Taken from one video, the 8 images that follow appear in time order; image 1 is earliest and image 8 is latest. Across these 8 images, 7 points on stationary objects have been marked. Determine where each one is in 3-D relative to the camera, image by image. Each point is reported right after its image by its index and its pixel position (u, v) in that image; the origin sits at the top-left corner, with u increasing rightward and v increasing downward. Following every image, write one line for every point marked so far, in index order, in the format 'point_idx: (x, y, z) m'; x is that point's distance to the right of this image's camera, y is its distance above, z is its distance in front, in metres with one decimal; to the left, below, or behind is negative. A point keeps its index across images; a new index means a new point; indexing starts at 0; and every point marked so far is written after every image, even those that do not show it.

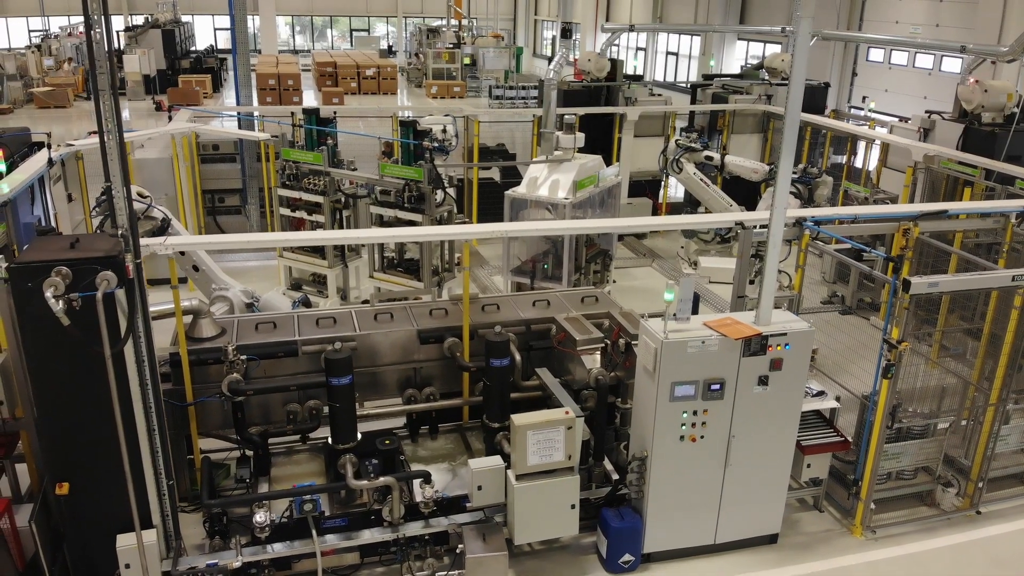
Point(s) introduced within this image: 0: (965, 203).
0: (+2.5, +0.5, +4.1) m
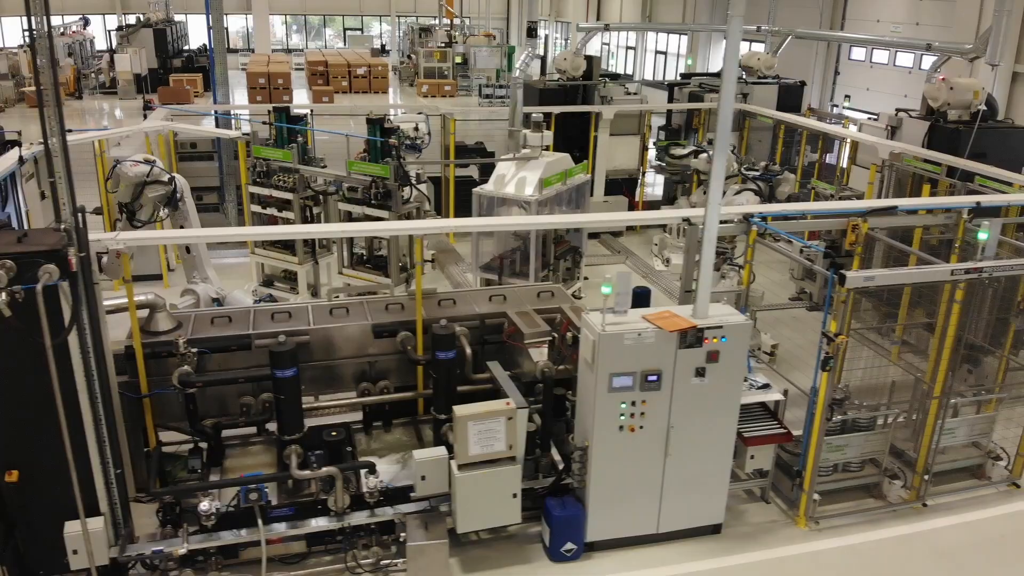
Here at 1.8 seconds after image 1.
0: (+2.2, +0.5, +4.2) m
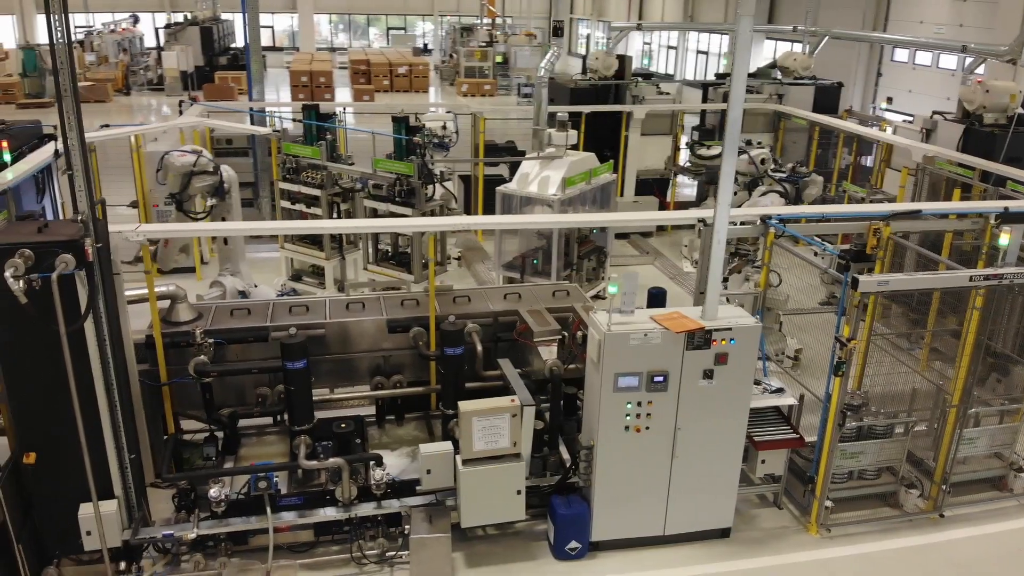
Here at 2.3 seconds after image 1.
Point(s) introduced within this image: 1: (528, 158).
0: (+2.3, +0.5, +4.1) m
1: (+0.1, +1.0, +6.0) m
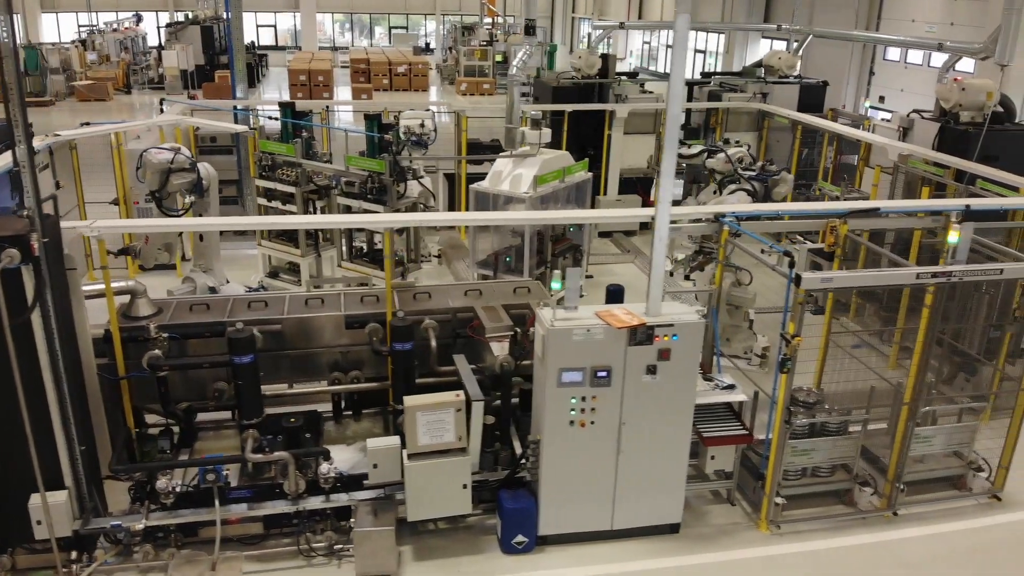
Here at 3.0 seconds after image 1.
0: (+2.1, +0.5, +4.1) m
1: (-0.1, +1.0, +6.0) m
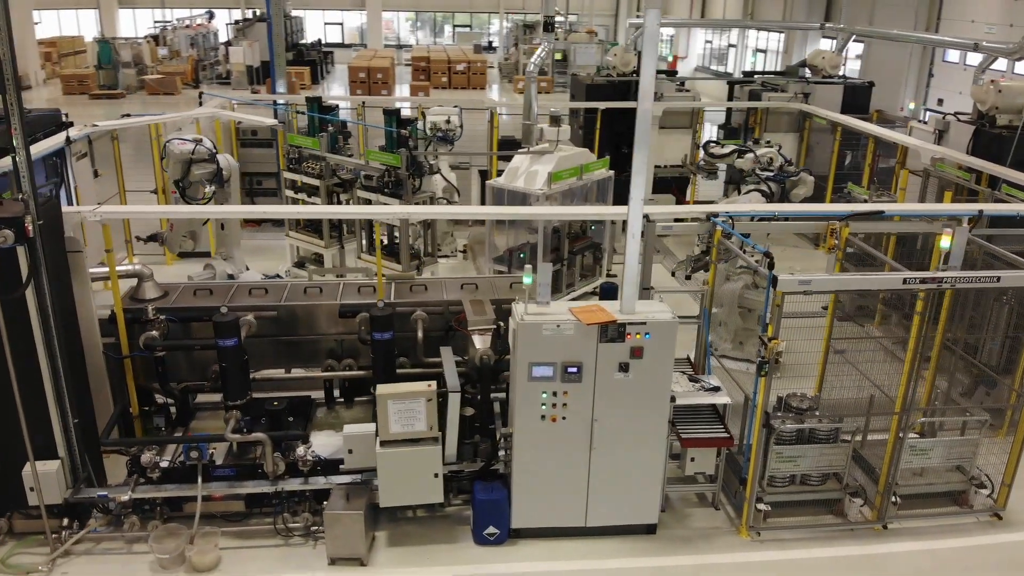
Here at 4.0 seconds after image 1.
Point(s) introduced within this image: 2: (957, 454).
0: (+2.0, +0.4, +4.0) m
1: (0.0, +1.1, +6.1) m
2: (+2.2, -0.8, +3.8) m
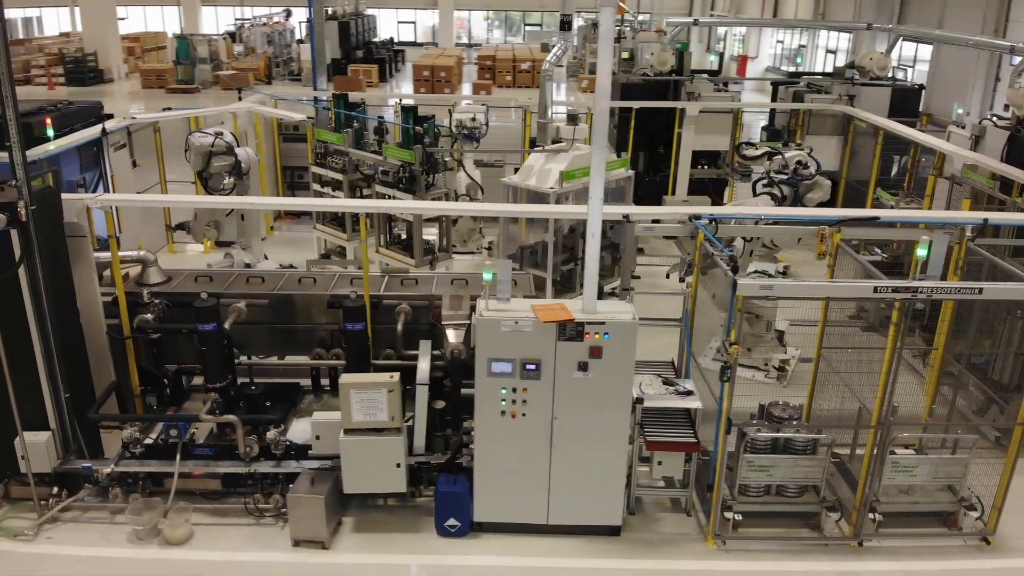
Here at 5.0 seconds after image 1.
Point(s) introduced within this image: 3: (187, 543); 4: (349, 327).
0: (+1.9, +0.4, +3.8) m
1: (+0.2, +1.1, +6.1) m
2: (+2.1, -0.9, +3.6) m
3: (-1.5, -1.2, +3.5) m
4: (-0.8, -0.2, +3.7) m
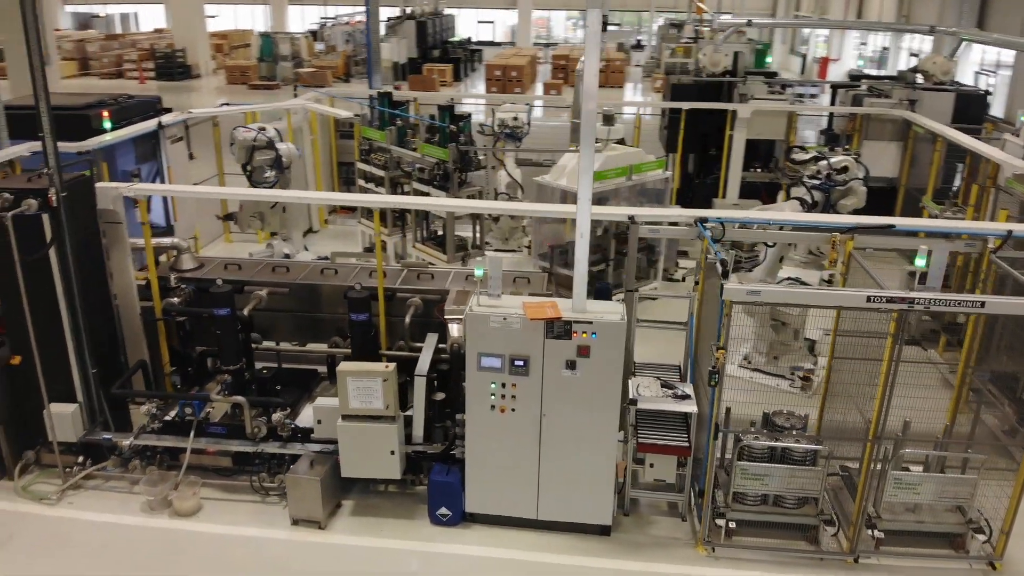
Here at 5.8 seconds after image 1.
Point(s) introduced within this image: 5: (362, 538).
0: (+2.0, +0.3, +3.7) m
1: (+0.4, +1.1, +6.1) m
2: (+2.0, -0.9, +3.5) m
3: (-1.5, -1.1, +3.7) m
4: (-0.8, -0.1, +3.8) m
5: (-0.7, -1.2, +3.6) m
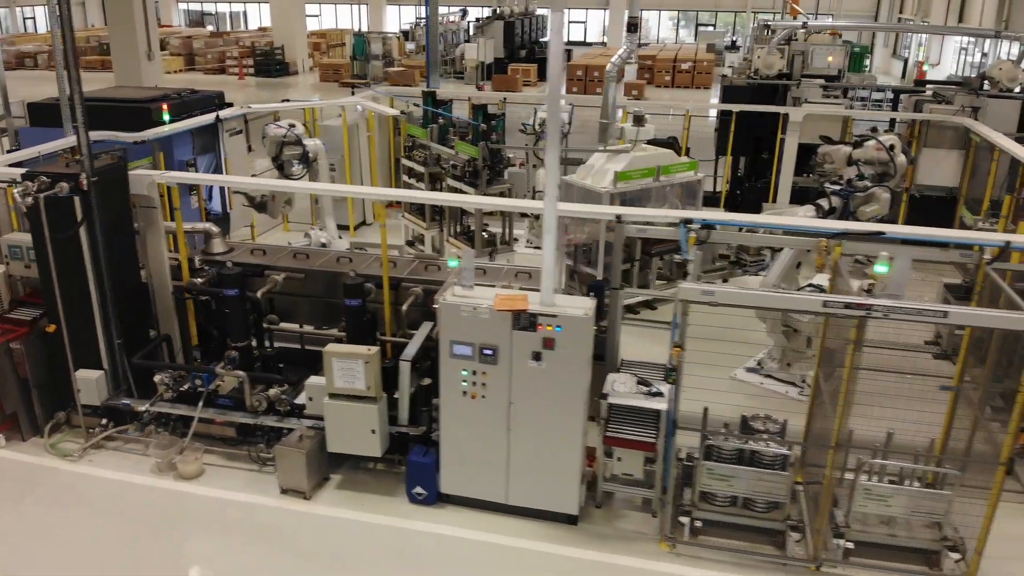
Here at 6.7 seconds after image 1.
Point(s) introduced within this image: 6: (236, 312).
0: (+1.9, +0.3, +3.6) m
1: (+0.7, +1.1, +6.2) m
2: (+1.9, -1.0, +3.4) m
3: (-1.6, -1.0, +4.0) m
4: (-0.8, -0.1, +4.1) m
5: (-0.8, -1.1, +3.8) m
6: (-1.5, -0.1, +4.2) m
